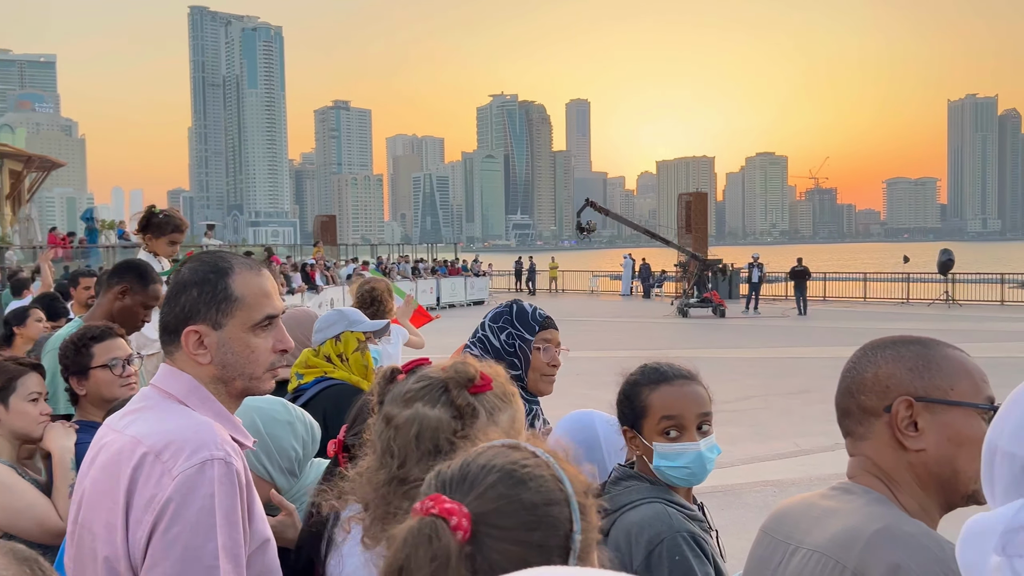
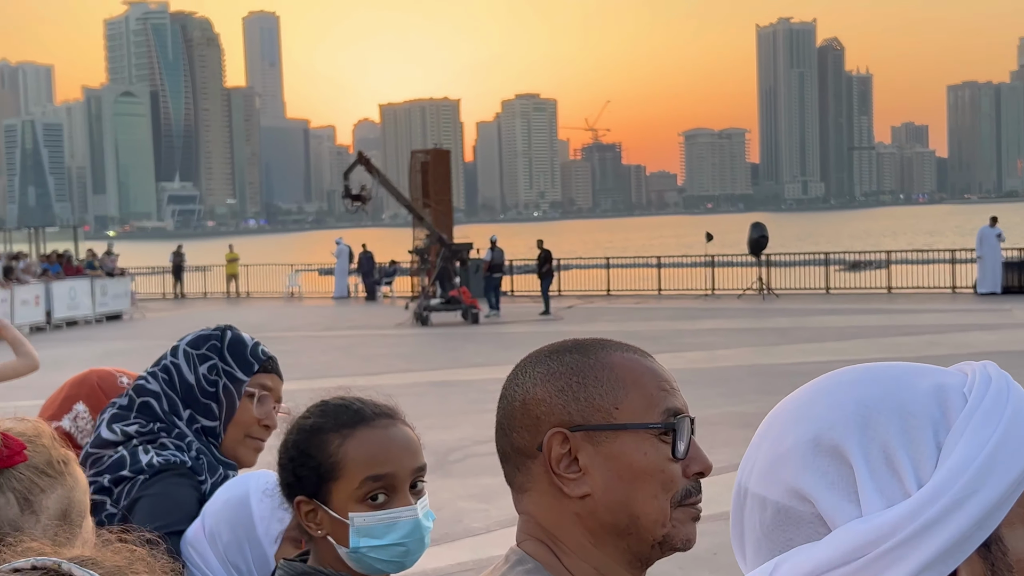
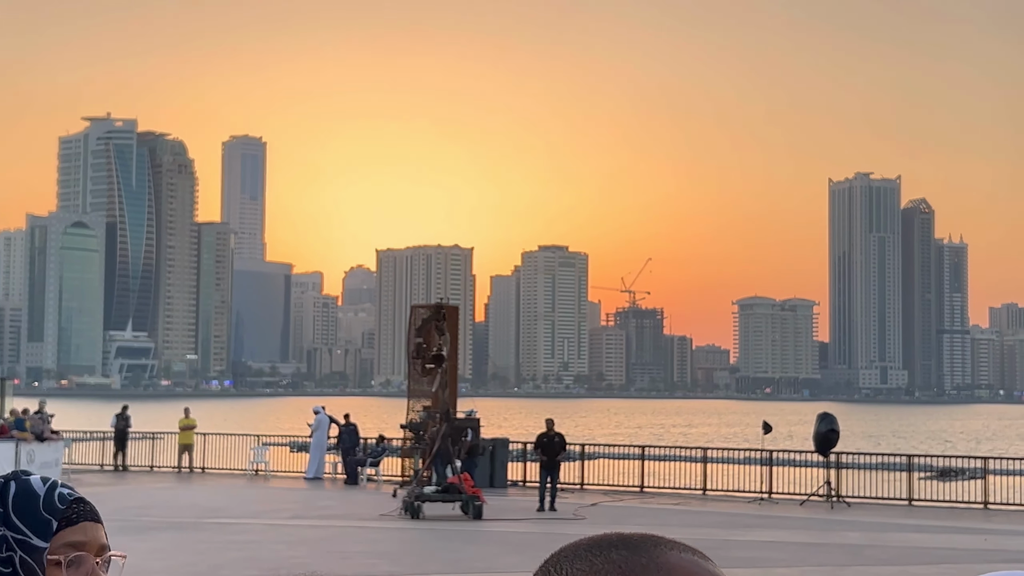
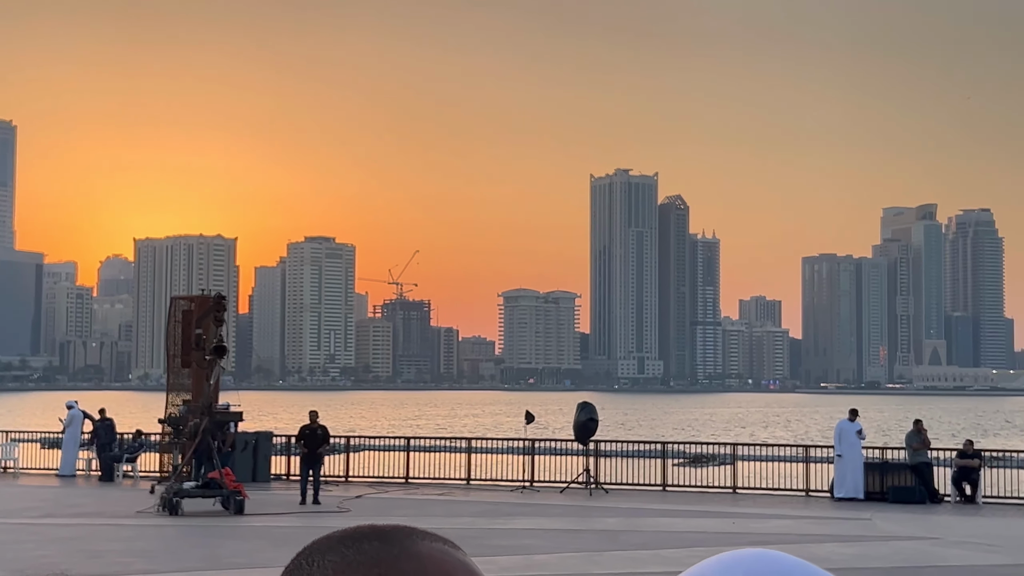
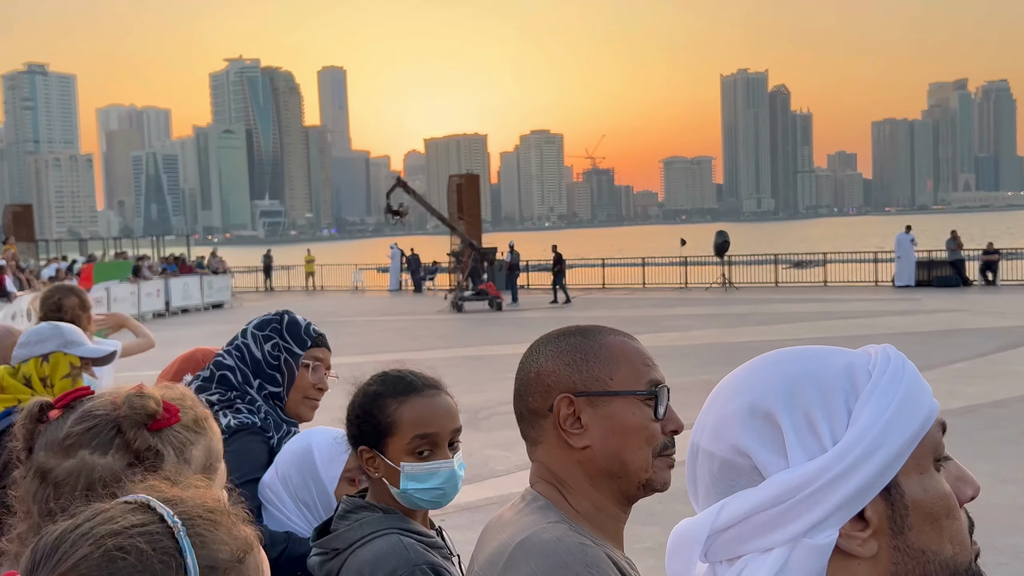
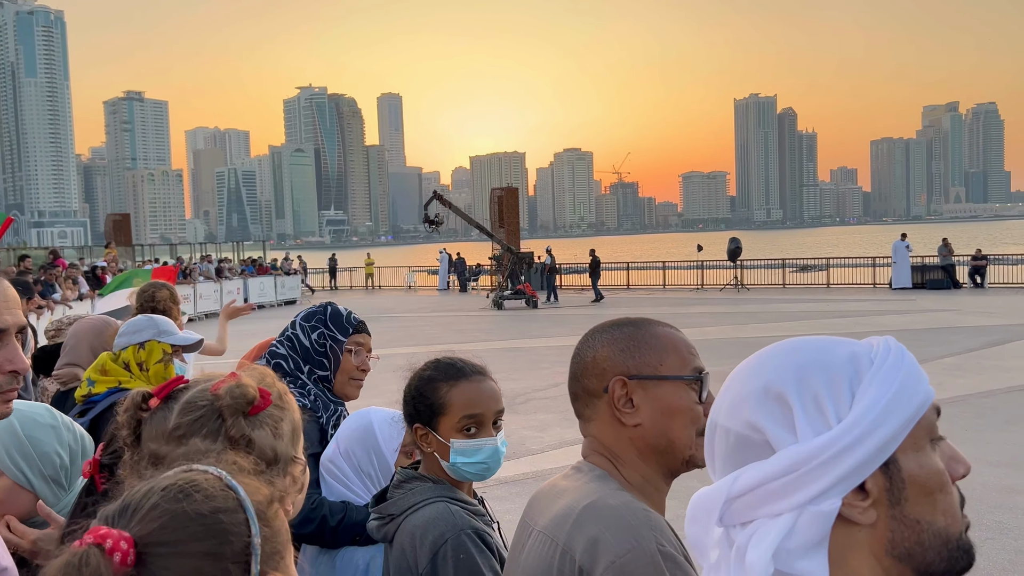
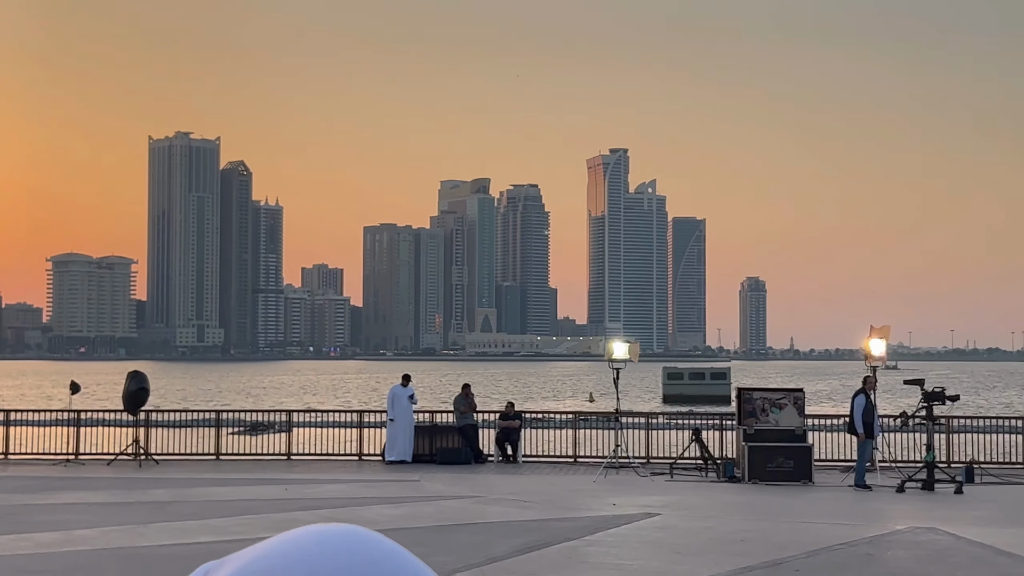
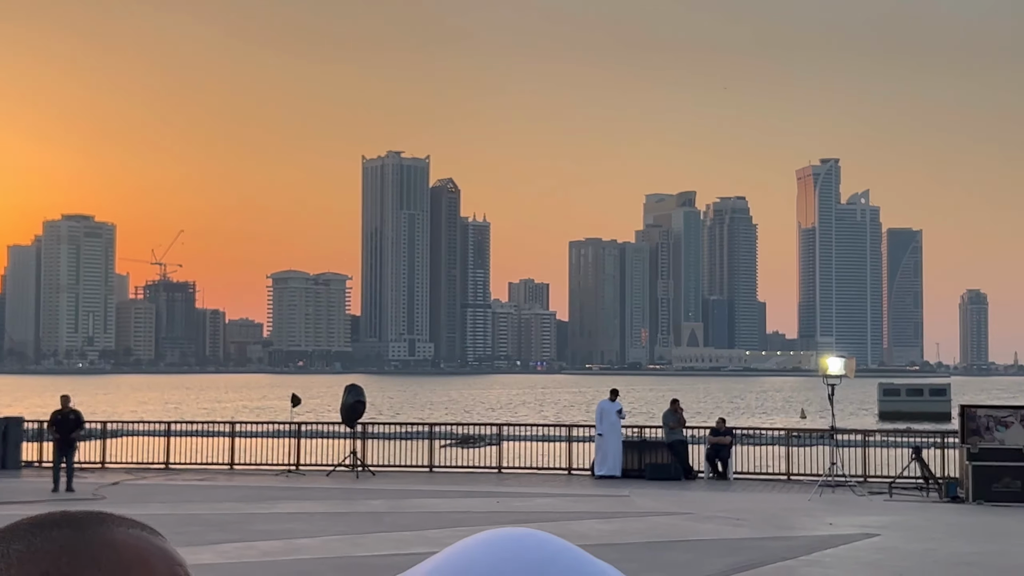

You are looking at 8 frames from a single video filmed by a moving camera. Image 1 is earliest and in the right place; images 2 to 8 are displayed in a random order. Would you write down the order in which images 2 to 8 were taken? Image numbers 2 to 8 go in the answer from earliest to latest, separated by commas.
6, 5, 2, 3, 4, 8, 7
